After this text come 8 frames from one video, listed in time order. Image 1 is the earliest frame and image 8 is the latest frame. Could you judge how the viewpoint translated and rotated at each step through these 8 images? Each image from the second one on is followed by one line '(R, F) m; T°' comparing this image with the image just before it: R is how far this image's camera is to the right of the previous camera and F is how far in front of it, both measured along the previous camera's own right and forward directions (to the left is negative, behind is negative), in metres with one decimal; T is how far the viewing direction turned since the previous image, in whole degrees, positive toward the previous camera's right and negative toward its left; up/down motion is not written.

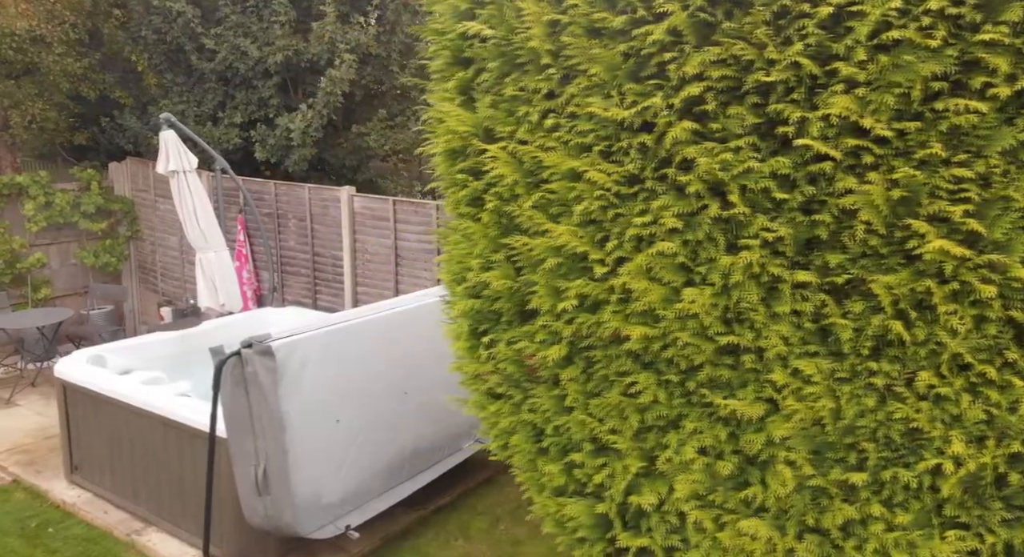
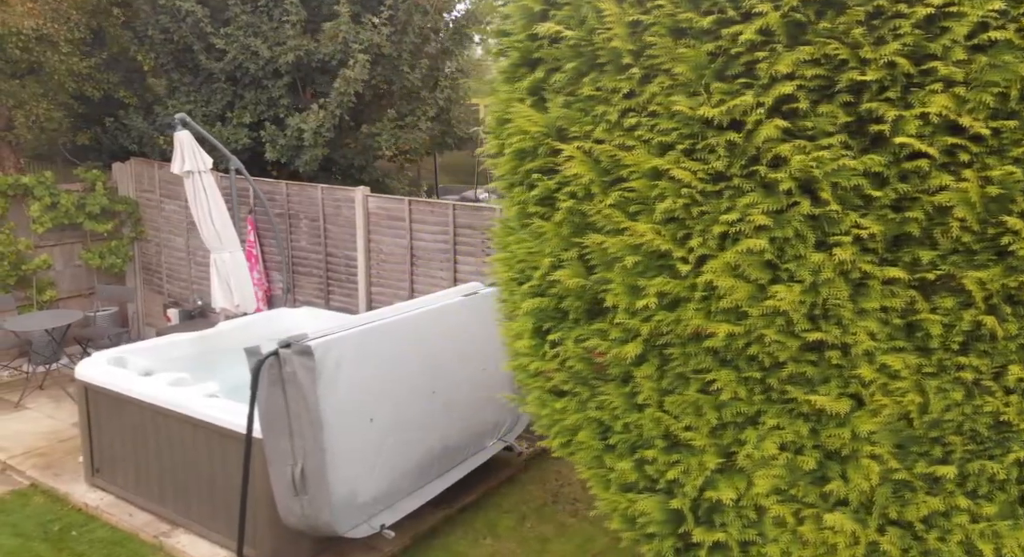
(-0.3, 0.0) m; +1°
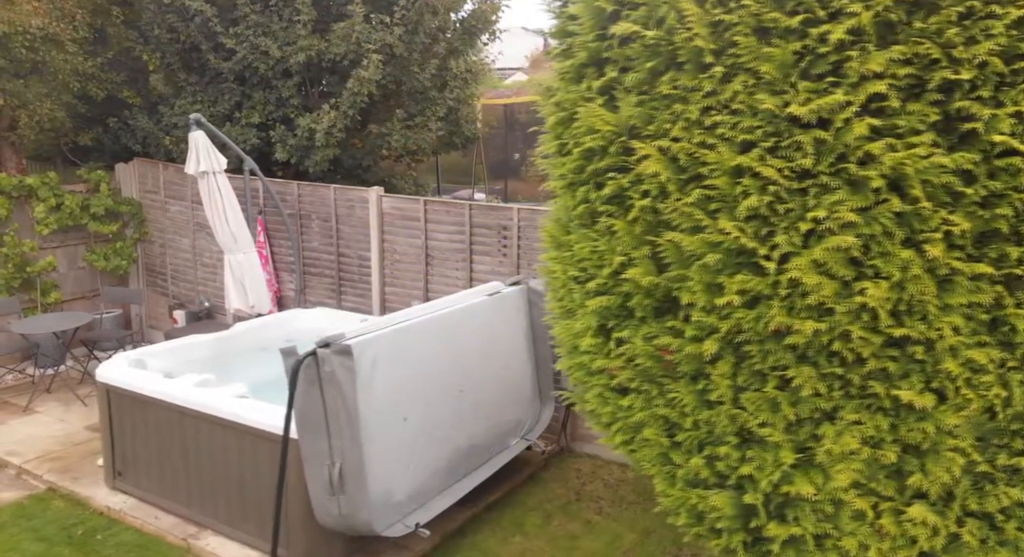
(-0.3, 0.0) m; +1°
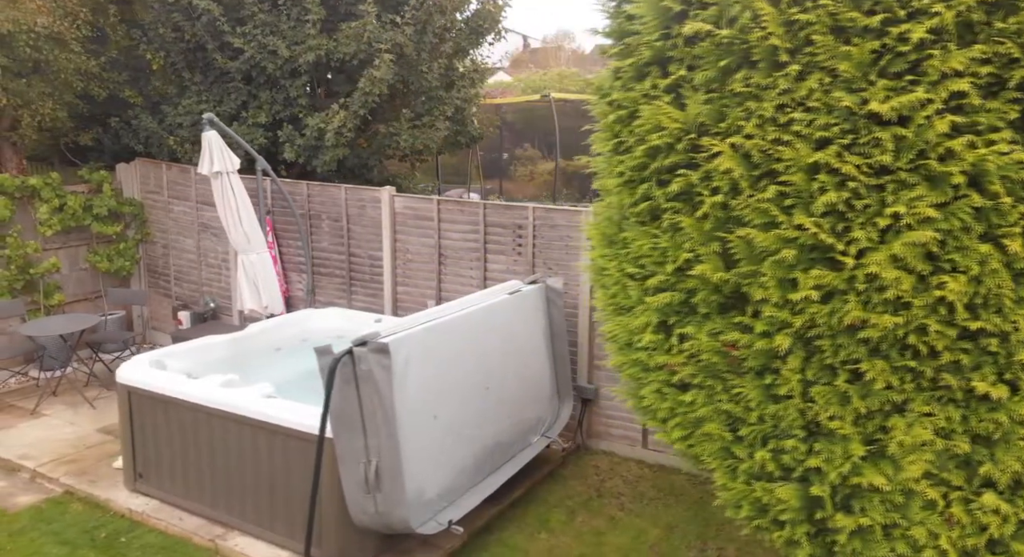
(-0.3, 0.0) m; +1°
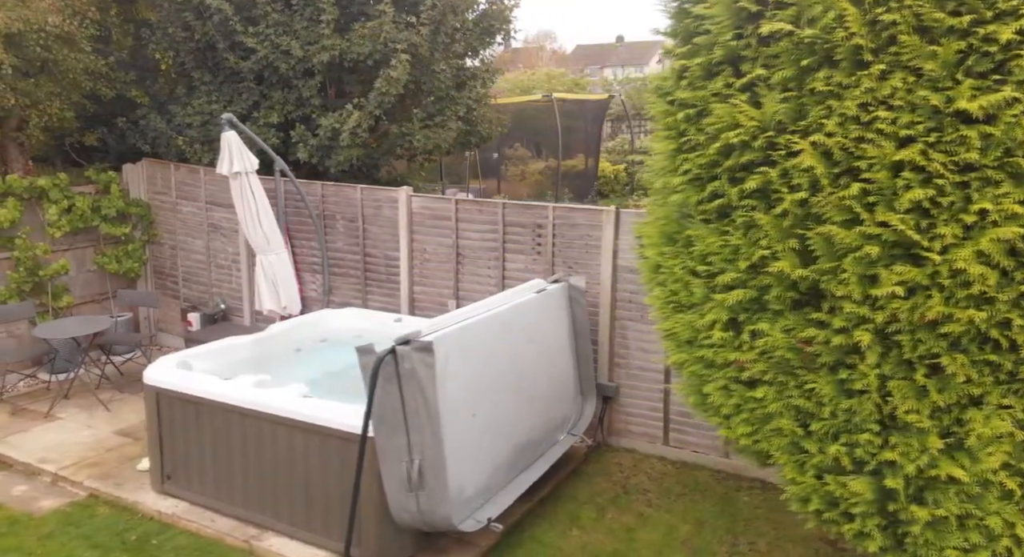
(-0.3, 0.0) m; +1°
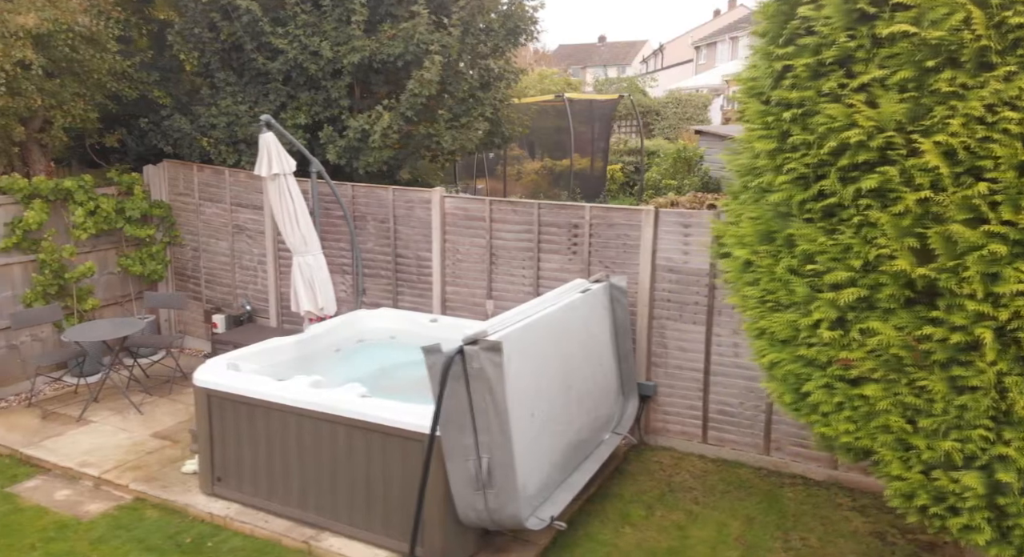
(-0.4, 0.0) m; +1°
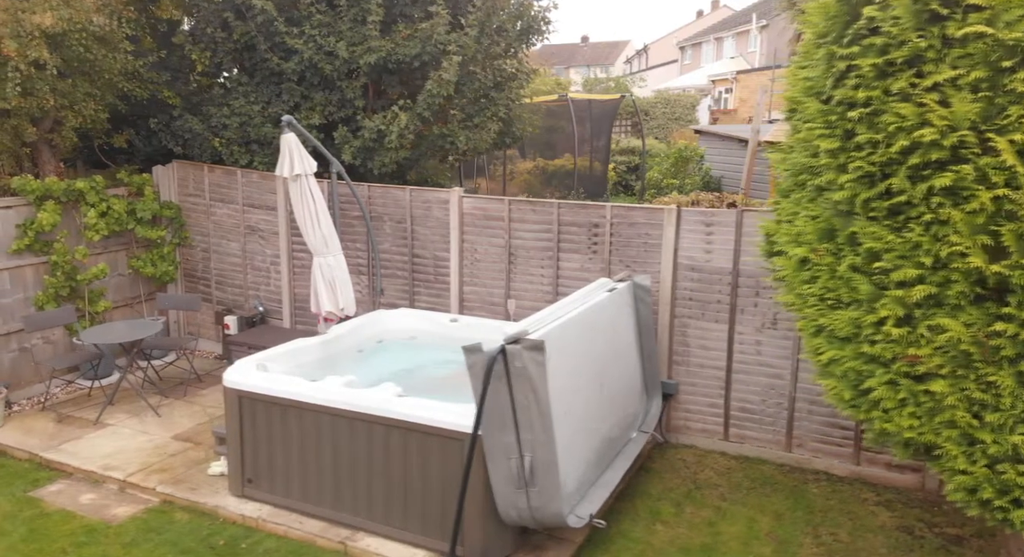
(-0.3, 0.0) m; +1°
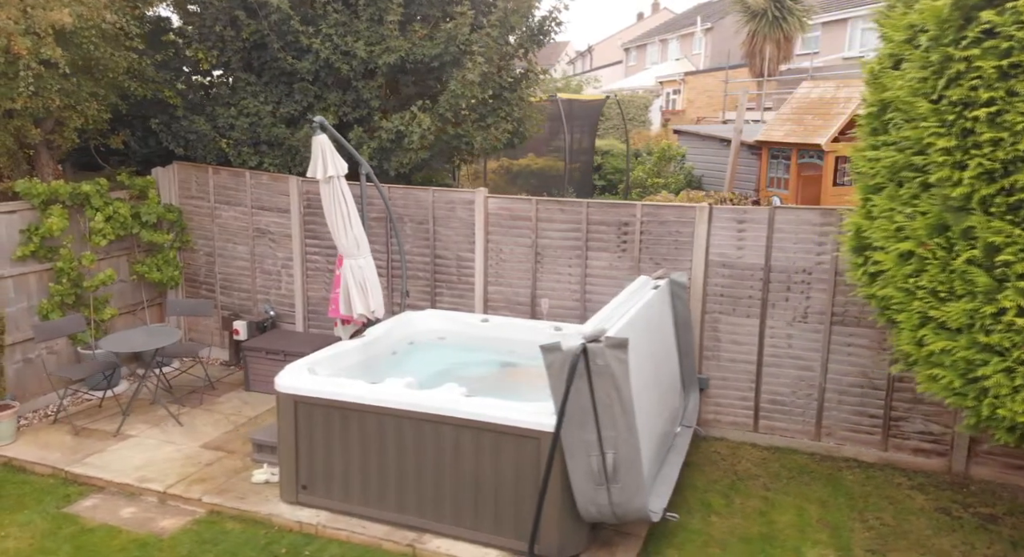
(-0.7, 0.0) m; +4°
